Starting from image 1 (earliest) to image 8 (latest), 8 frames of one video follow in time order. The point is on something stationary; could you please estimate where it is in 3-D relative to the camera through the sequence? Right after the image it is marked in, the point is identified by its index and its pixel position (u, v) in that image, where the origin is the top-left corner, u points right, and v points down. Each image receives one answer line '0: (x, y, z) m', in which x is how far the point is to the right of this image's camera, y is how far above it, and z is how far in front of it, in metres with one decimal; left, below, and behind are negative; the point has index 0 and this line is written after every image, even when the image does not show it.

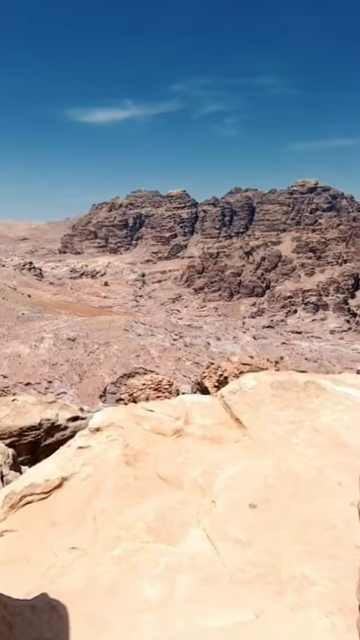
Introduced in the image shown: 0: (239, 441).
0: (+0.7, -1.4, +5.5) m
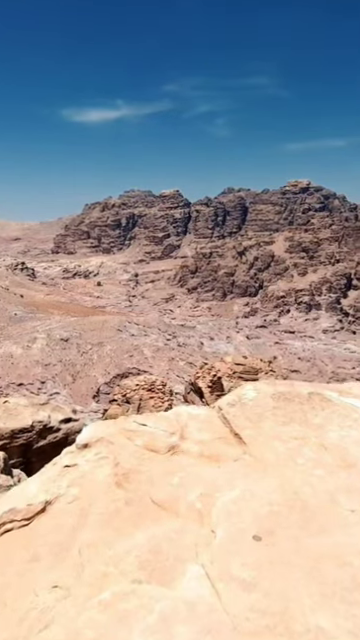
0: (+0.6, -1.5, +5.0) m
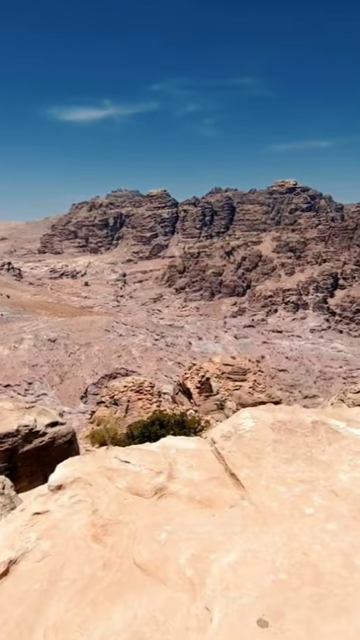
0: (+0.5, -1.7, +4.3) m
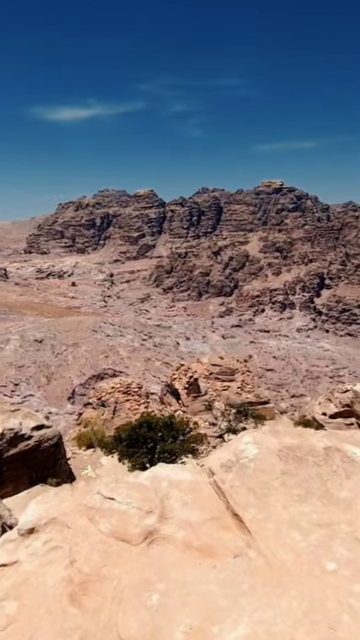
0: (+0.5, -1.8, +3.6) m
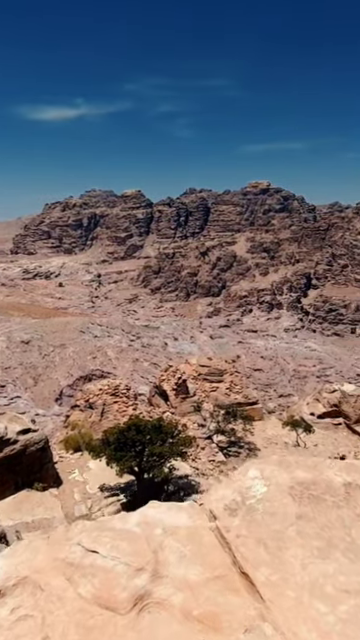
0: (+0.5, -2.0, +2.9) m
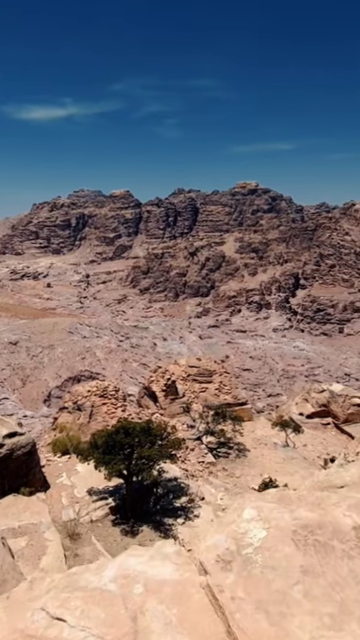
0: (+0.8, -2.4, +5.5) m
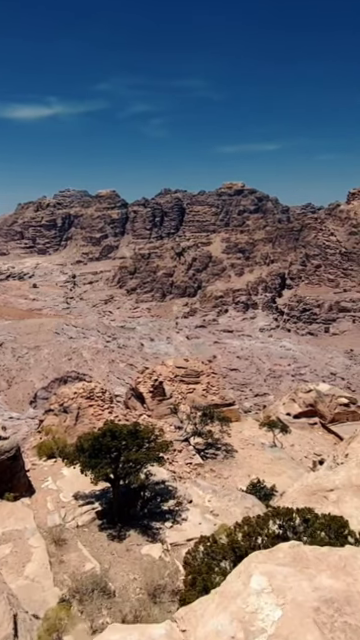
0: (+0.7, -2.5, +4.9) m
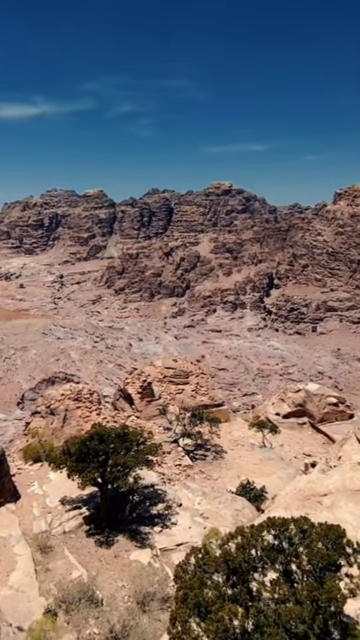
0: (+0.7, -2.6, +4.0) m
